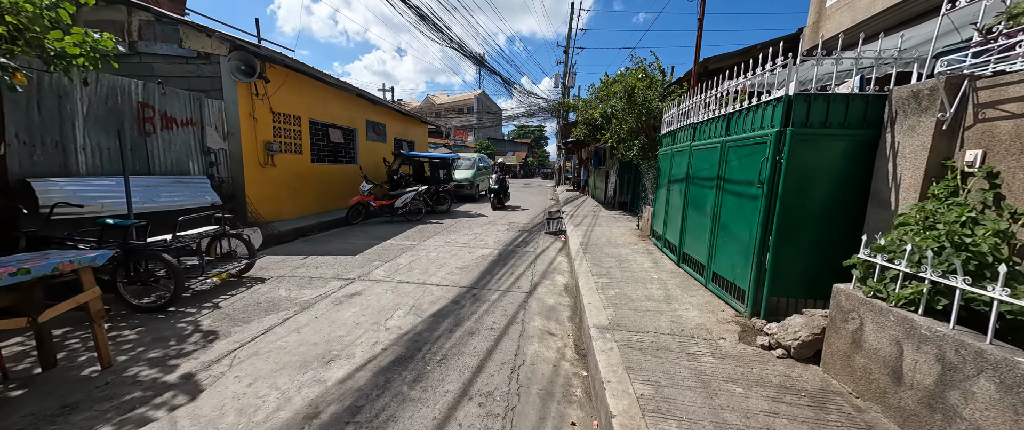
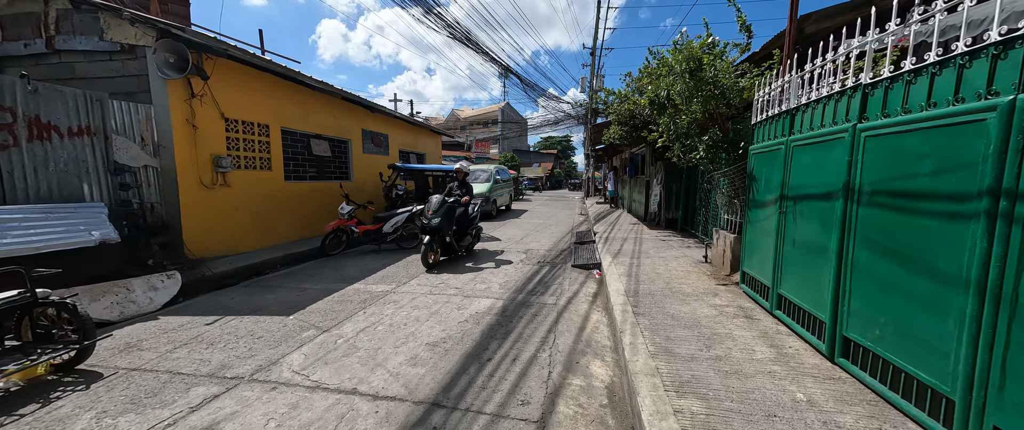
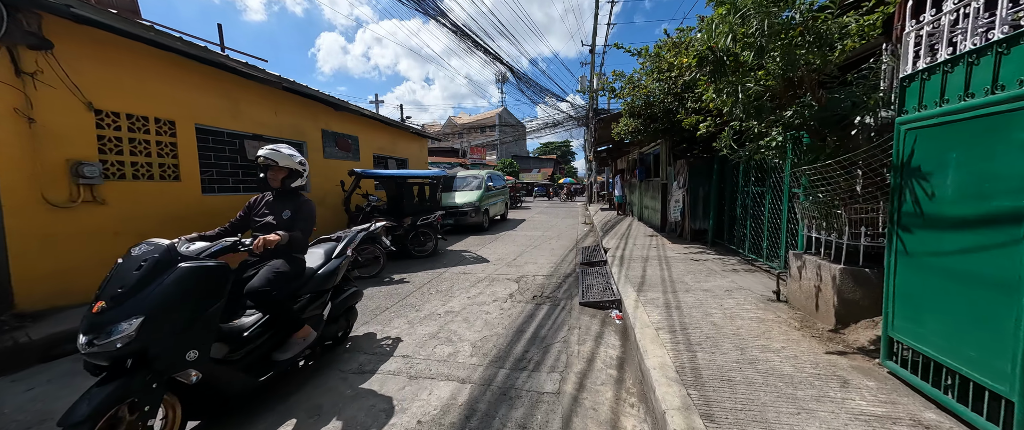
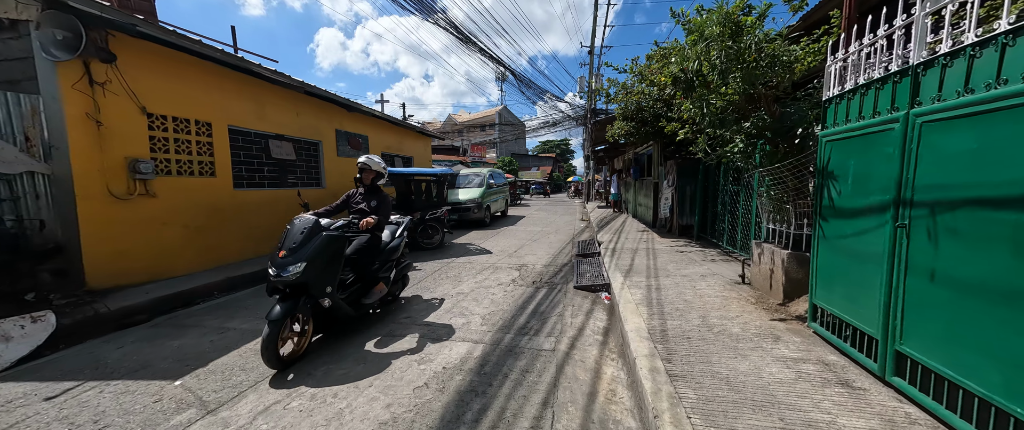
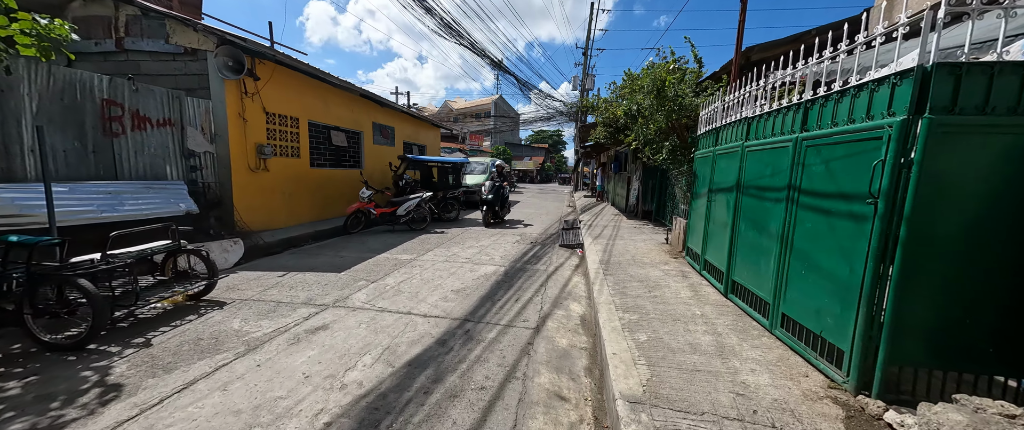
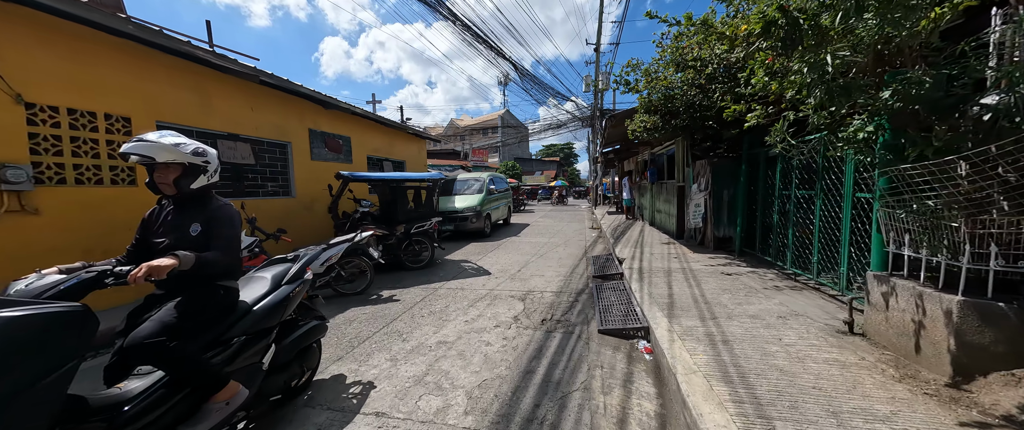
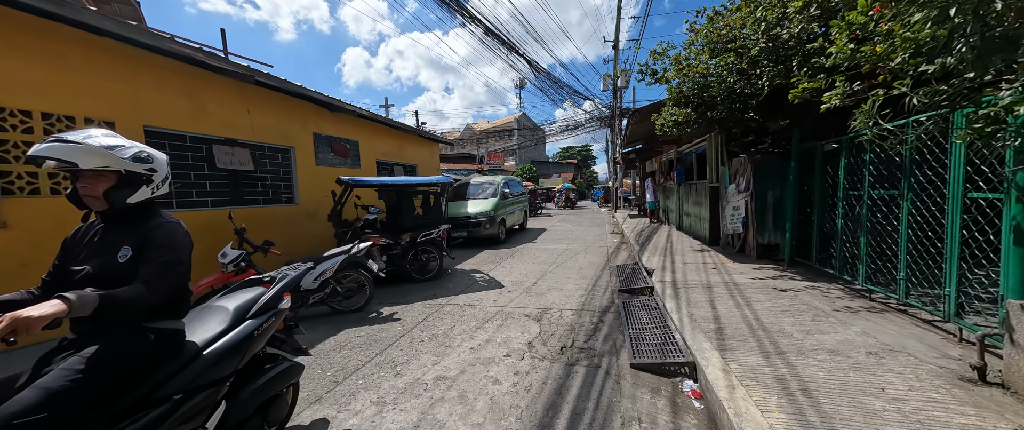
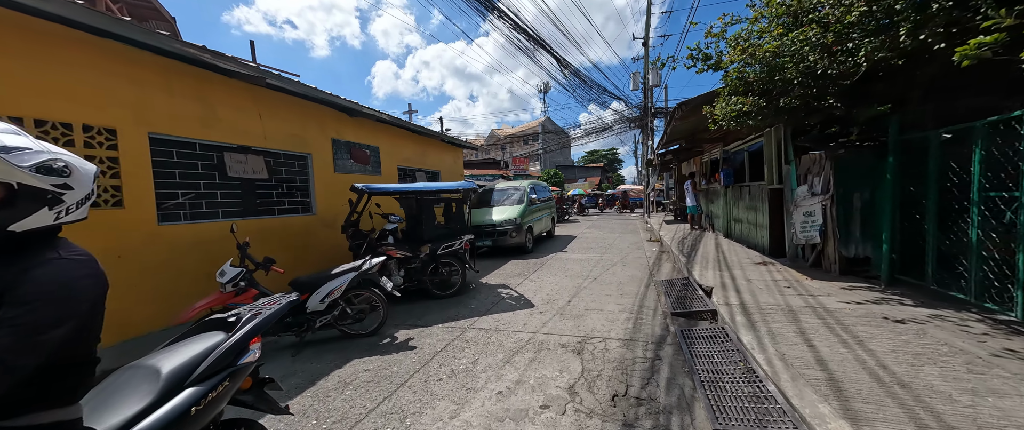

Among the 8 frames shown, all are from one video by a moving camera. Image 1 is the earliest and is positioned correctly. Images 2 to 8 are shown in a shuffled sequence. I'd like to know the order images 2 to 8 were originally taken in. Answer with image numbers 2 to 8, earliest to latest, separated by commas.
5, 2, 4, 3, 6, 7, 8
